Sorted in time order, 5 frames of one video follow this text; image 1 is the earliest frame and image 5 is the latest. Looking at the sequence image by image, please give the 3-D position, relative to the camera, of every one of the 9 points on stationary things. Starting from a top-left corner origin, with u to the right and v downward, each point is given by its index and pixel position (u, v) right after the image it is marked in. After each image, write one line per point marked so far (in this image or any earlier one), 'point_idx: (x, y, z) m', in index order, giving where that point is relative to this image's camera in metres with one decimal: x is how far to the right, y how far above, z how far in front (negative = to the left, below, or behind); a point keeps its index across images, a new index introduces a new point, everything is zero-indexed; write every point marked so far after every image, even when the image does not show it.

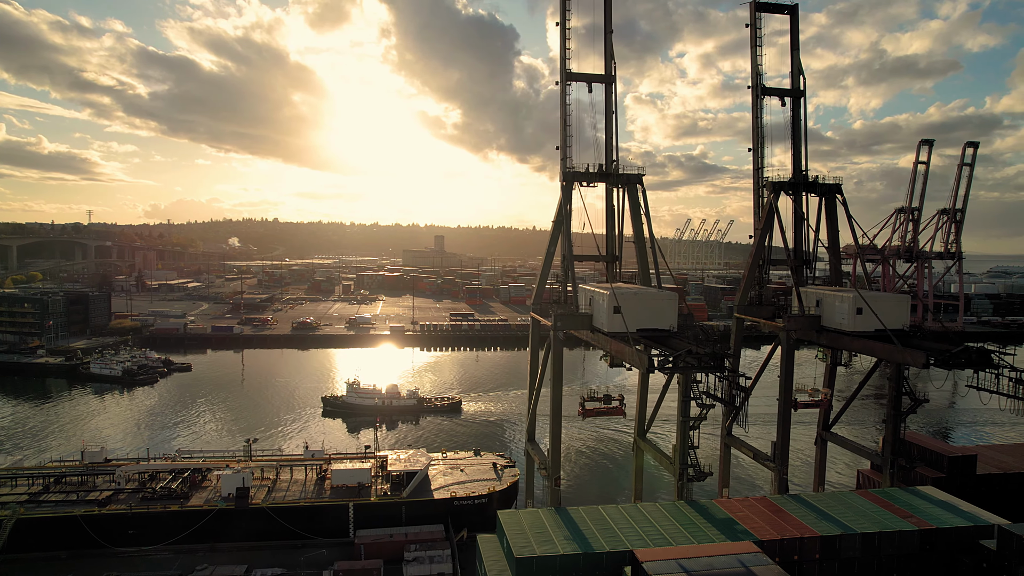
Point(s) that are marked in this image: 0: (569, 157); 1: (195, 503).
0: (+0.7, +1.6, +6.9) m
1: (-3.8, -2.6, +6.7) m
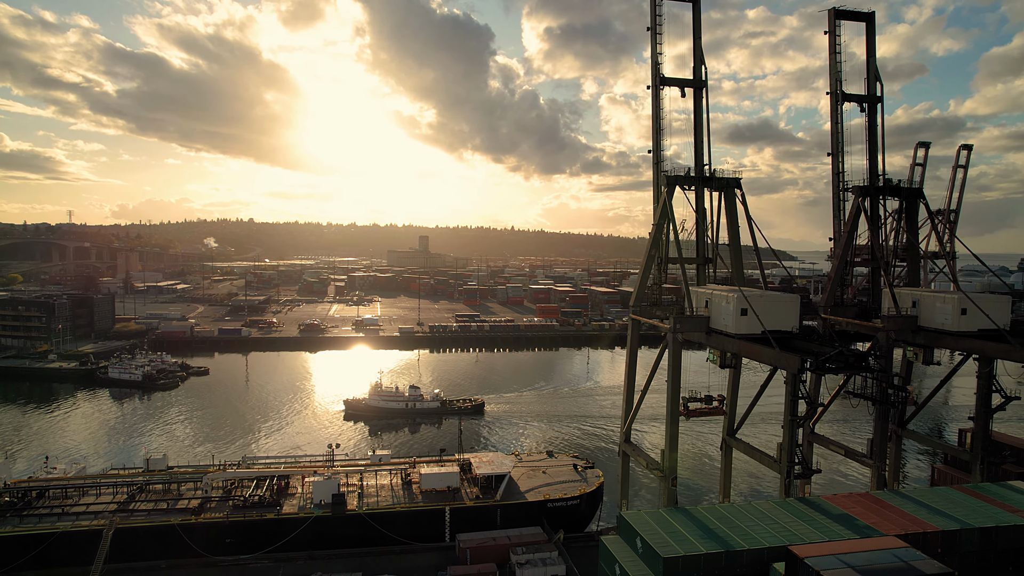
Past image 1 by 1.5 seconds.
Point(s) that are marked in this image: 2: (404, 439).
0: (+1.9, +1.6, +7.0) m
1: (-2.6, -2.6, +6.6) m
2: (-3.2, -4.1, +15.3) m
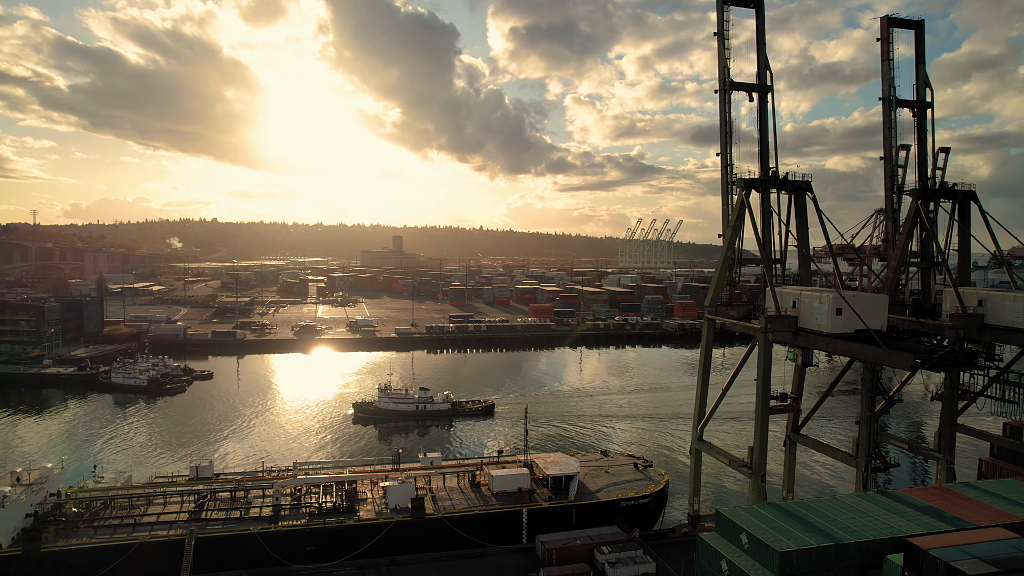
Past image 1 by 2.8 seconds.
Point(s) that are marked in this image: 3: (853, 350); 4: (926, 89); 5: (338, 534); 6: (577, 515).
0: (+2.8, +1.6, +7.1) m
1: (-1.7, -2.6, +6.5) m
2: (-2.7, -4.2, +15.2) m
3: (+3.3, -0.6, +5.4) m
4: (+5.8, +2.8, +7.8) m
5: (-1.9, -2.8, +6.3) m
6: (+0.8, -2.8, +6.9) m
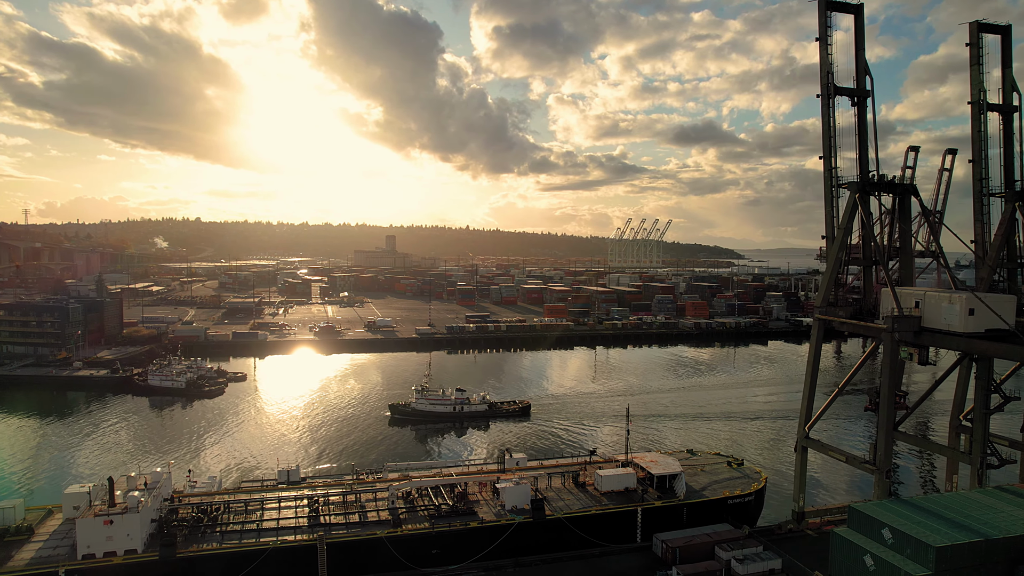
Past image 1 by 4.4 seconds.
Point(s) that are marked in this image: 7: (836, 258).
0: (+4.1, +1.6, +7.2) m
1: (-0.3, -2.7, +6.5) m
2: (-1.5, -4.2, +15.1) m
3: (+4.7, -0.6, +5.5) m
4: (+7.1, +2.8, +8.0) m
5: (-0.5, -2.8, +6.3) m
6: (+2.2, -2.8, +7.0) m
7: (+4.0, +0.4, +6.8) m
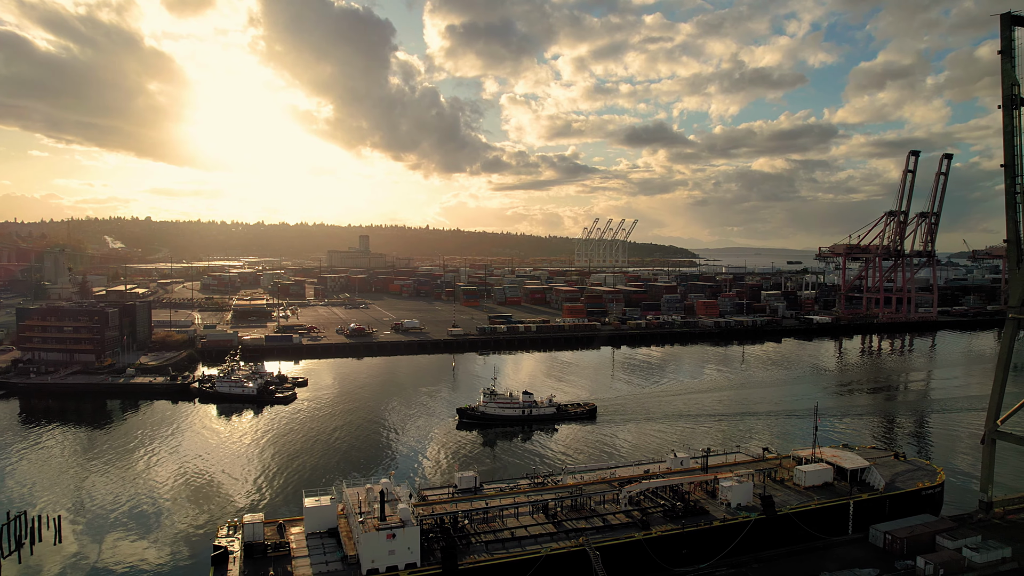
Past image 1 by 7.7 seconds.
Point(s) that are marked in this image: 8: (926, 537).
0: (+6.8, +1.6, +7.6) m
1: (+2.5, -2.7, +6.6) m
2: (+0.7, -4.2, +15.2) m
3: (+7.5, -0.6, +5.9) m
4: (+9.7, +2.8, +8.5) m
5: (+2.2, -2.8, +6.3) m
6: (+4.9, -2.8, +7.2) m
7: (+6.7, +0.4, +7.2) m
8: (+4.9, -3.0, +6.6) m
